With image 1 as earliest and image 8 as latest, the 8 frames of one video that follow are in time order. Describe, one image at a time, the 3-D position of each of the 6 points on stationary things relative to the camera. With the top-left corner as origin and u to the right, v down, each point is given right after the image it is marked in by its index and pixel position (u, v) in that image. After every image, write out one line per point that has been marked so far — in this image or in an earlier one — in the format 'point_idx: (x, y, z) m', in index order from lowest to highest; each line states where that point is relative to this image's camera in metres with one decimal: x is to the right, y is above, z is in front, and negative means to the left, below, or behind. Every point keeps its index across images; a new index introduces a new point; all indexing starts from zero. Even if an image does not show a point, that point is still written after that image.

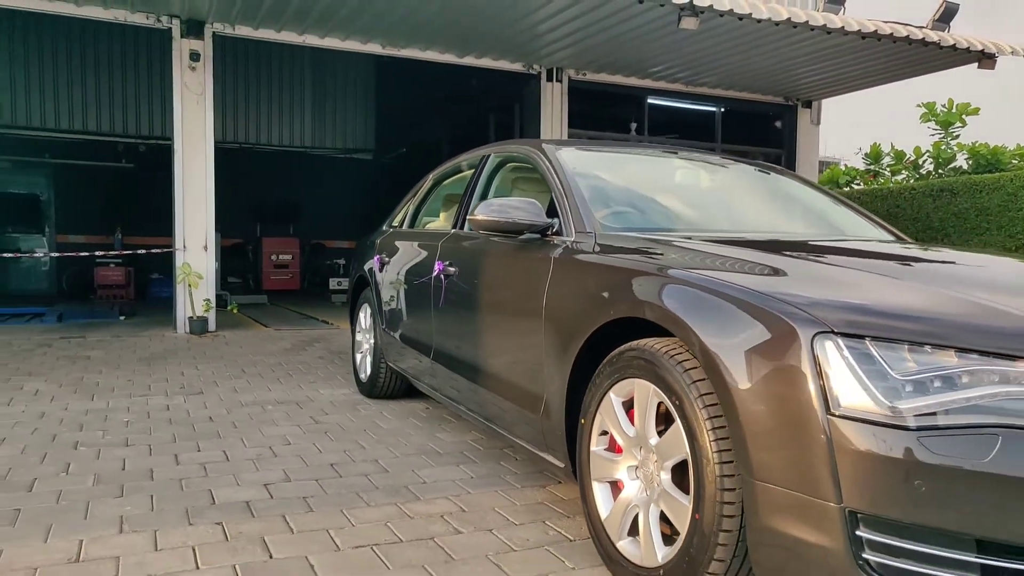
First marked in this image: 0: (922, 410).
0: (+0.9, -0.2, +1.6) m
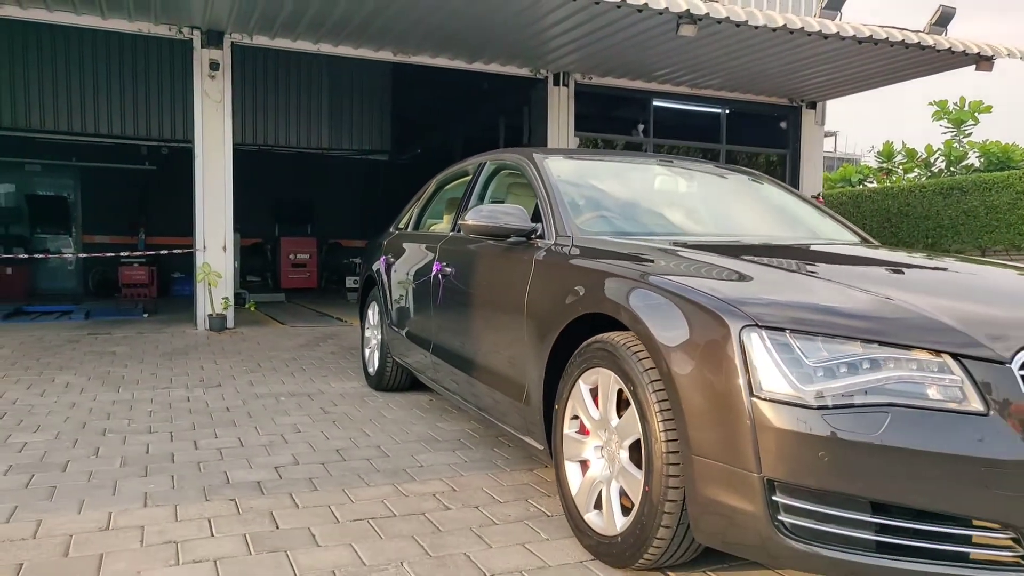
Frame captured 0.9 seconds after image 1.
0: (+0.8, -0.2, +1.9) m
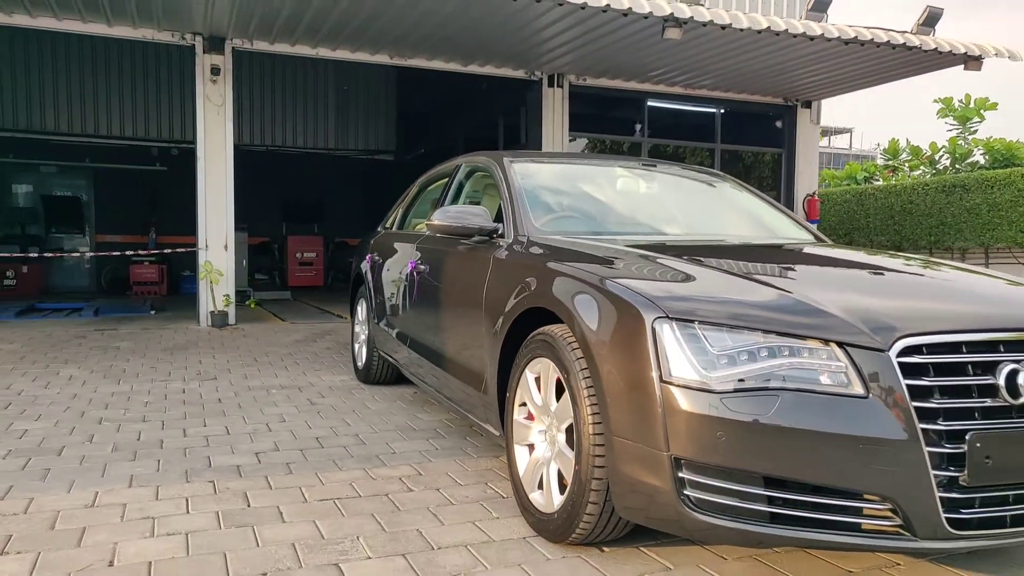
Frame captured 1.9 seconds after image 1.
0: (+0.6, -0.2, +2.1) m
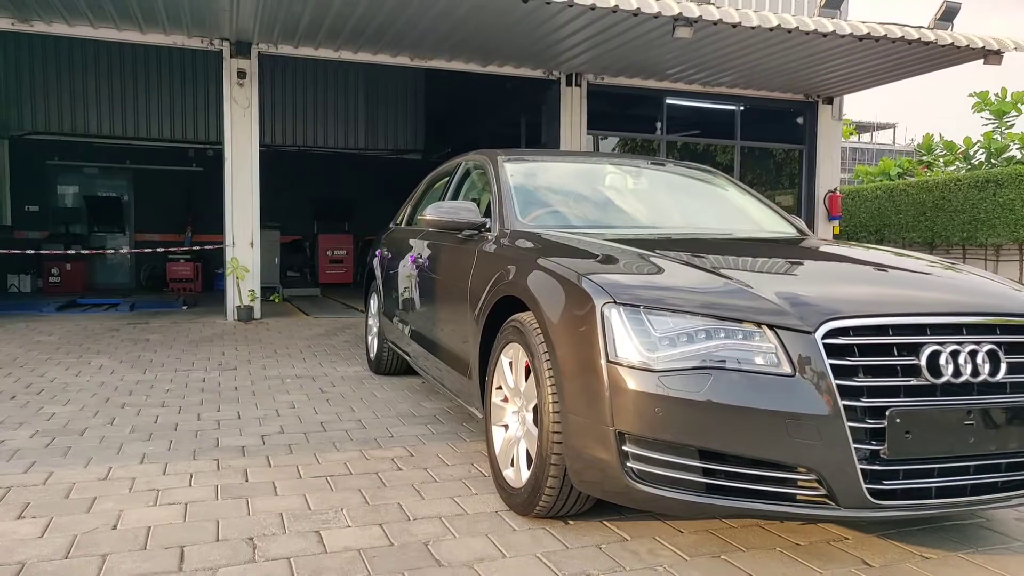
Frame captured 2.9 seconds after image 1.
0: (+0.5, -0.2, +2.2) m
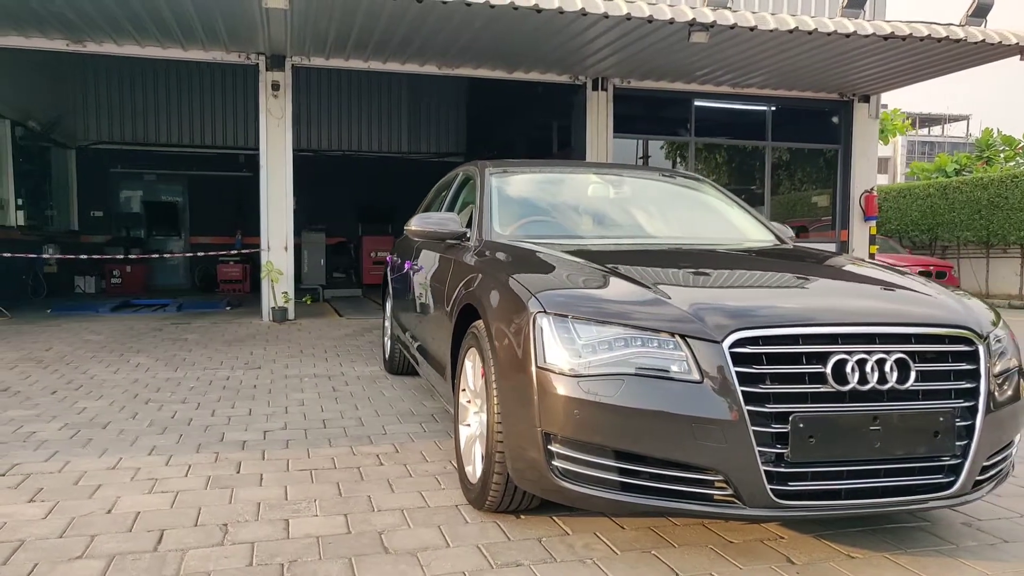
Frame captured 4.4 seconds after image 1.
0: (+0.2, -0.2, +2.4) m
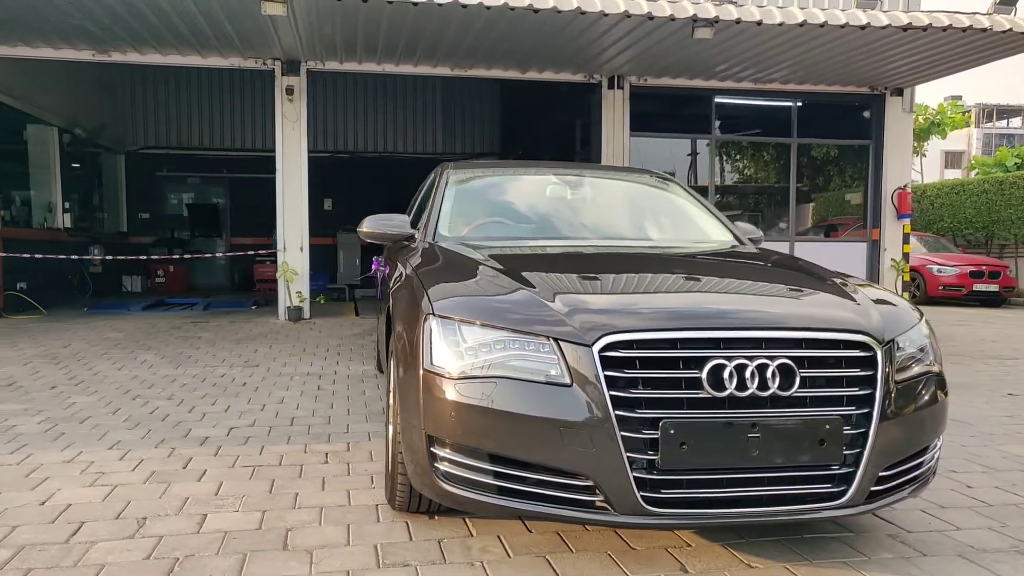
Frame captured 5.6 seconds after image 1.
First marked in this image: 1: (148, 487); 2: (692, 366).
0: (-0.1, -0.2, +2.4) m
1: (-1.5, -0.8, +3.2) m
2: (+0.5, -0.2, +2.3) m
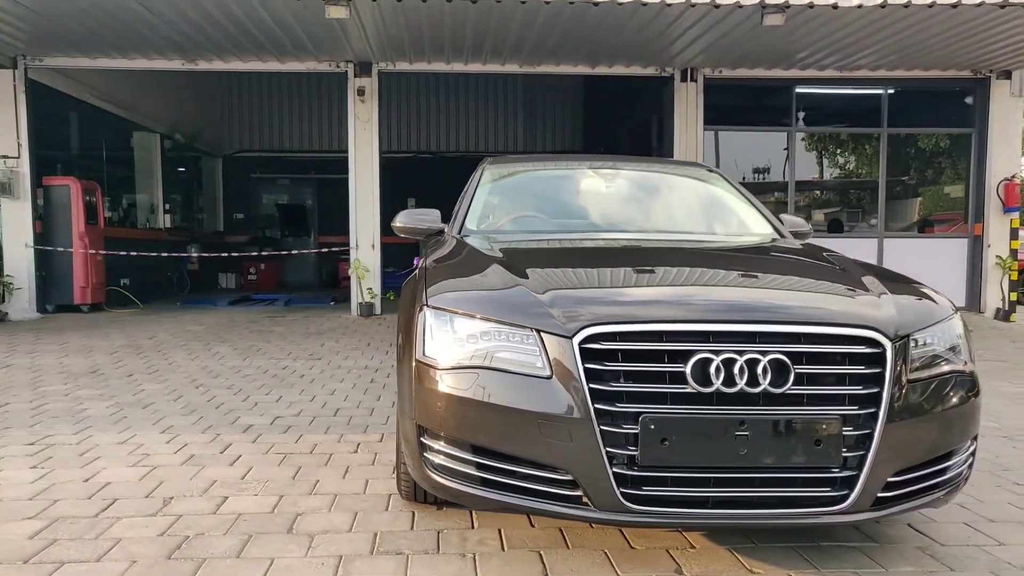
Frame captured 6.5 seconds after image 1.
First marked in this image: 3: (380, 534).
0: (-0.2, -0.2, +2.4) m
1: (-1.4, -0.8, +3.4) m
2: (+0.5, -0.2, +2.2) m
3: (-0.4, -0.8, +2.7) m
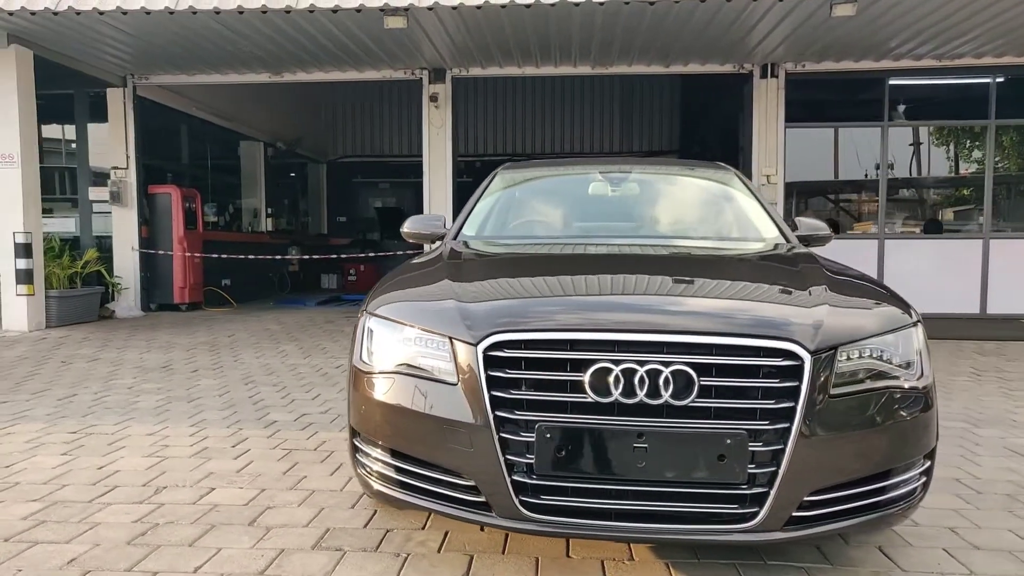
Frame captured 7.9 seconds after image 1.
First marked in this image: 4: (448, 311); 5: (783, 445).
0: (-0.4, -0.2, +2.5) m
1: (-1.5, -0.8, +3.6) m
2: (+0.2, -0.2, +2.1) m
3: (-0.6, -0.9, +2.8) m
4: (-0.2, -0.1, +2.4) m
5: (+0.7, -0.4, +2.1) m
